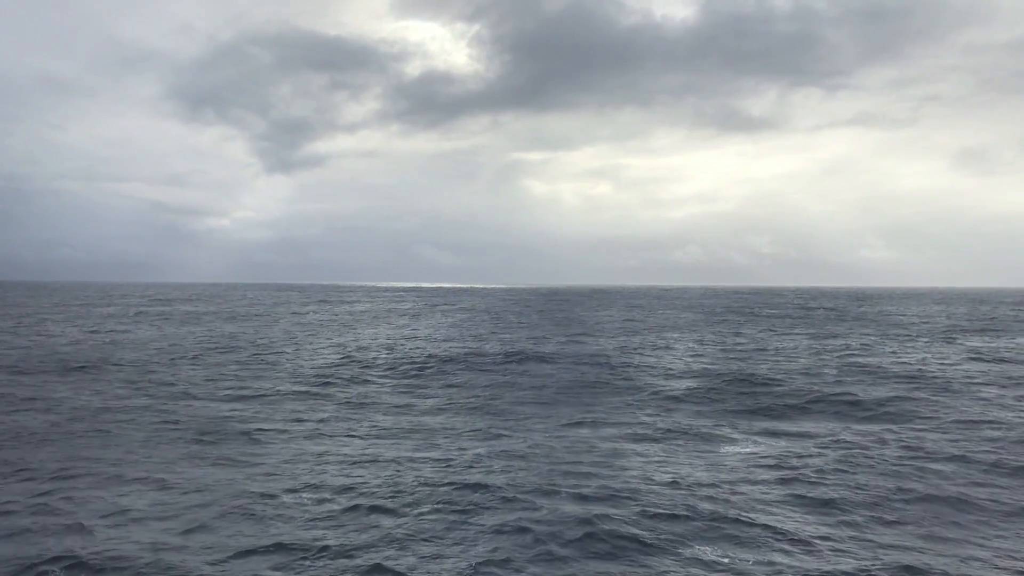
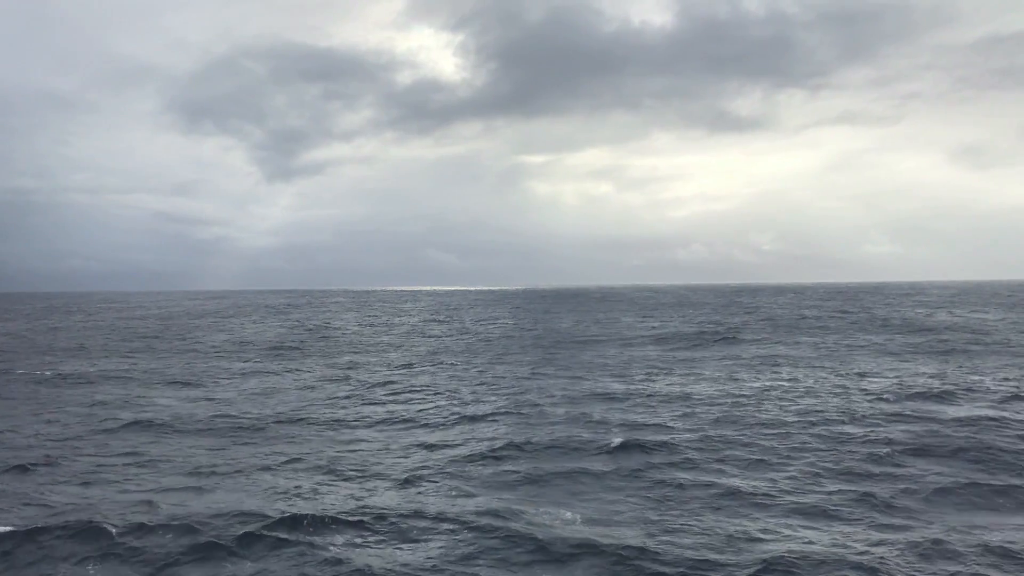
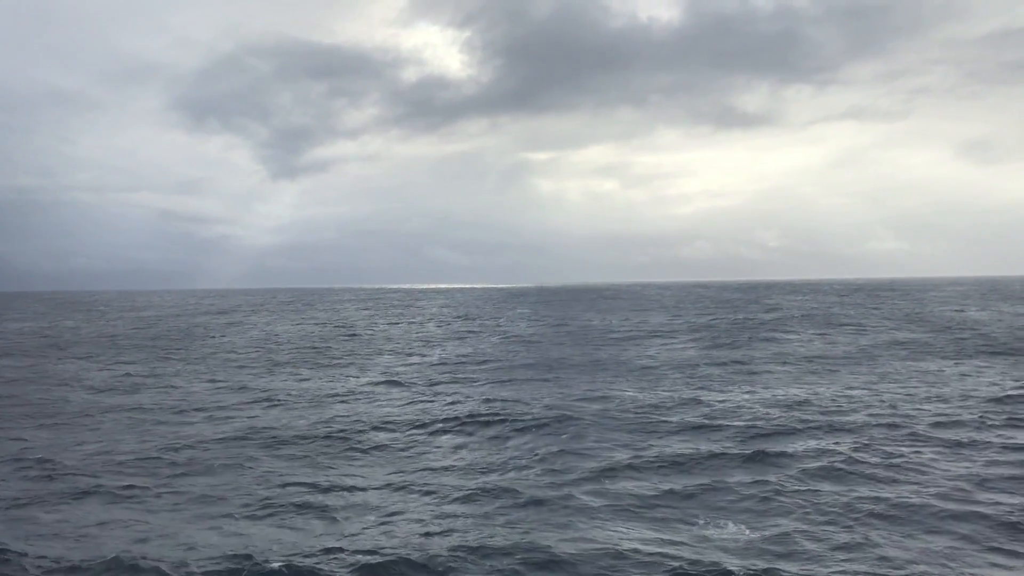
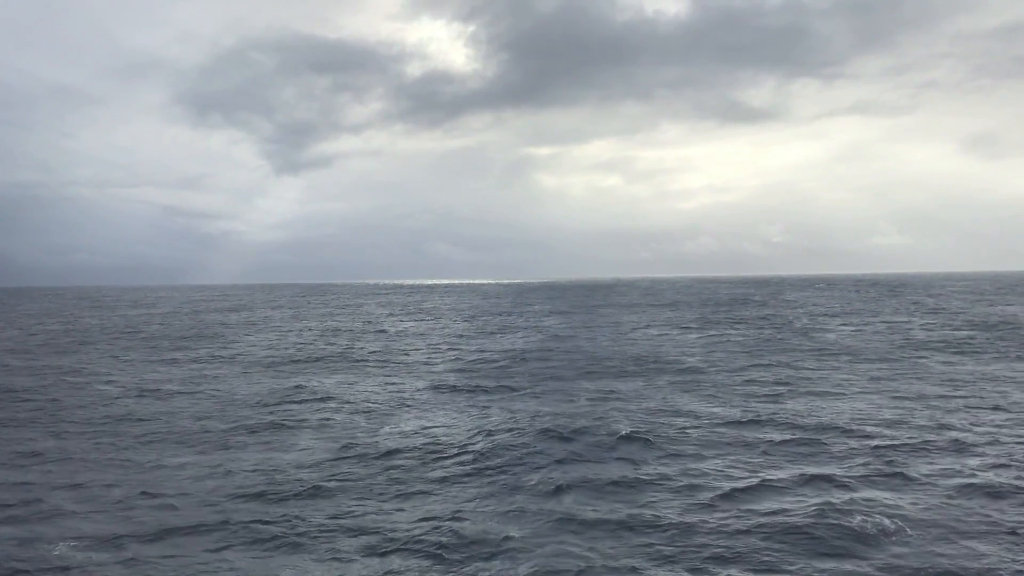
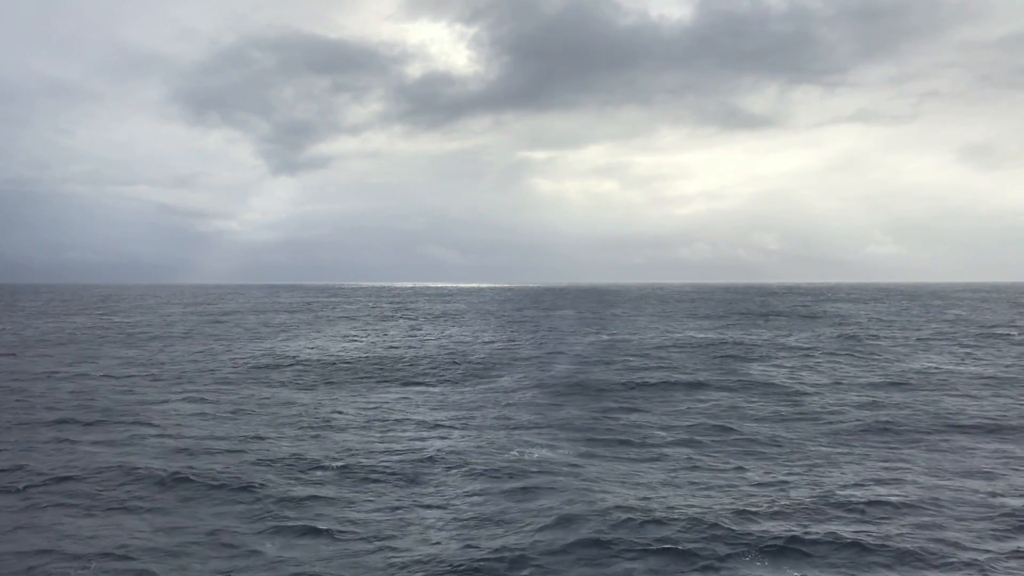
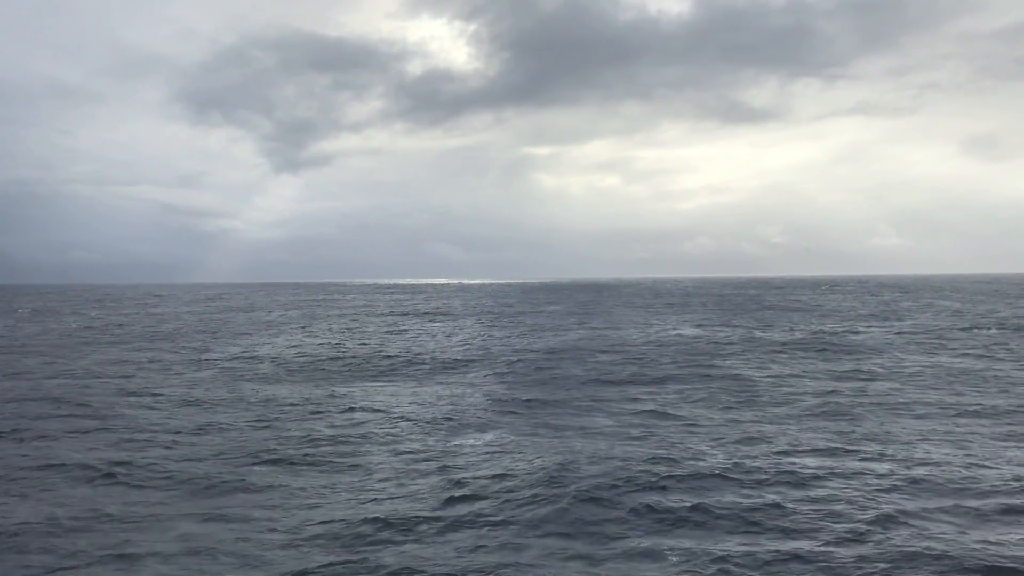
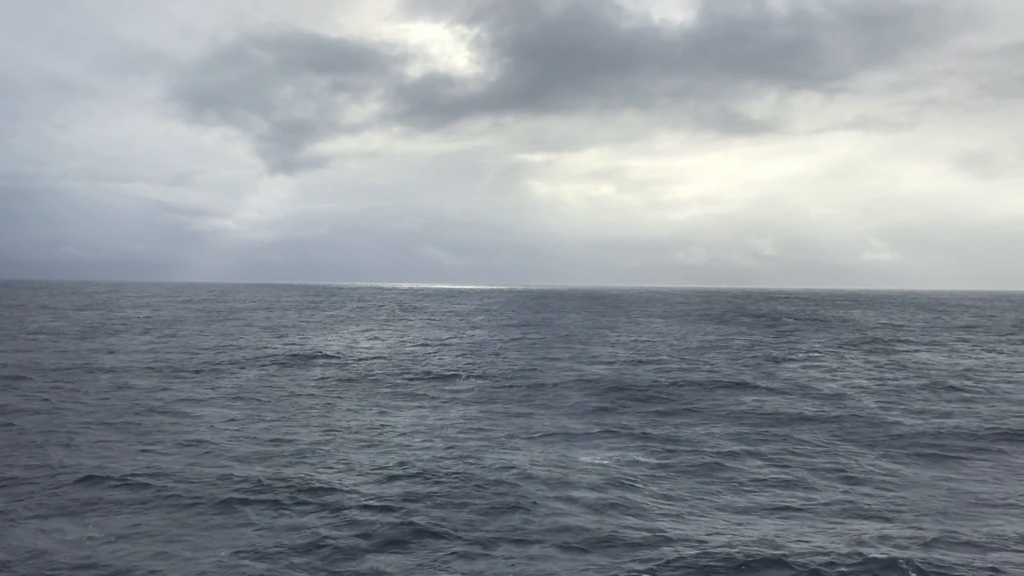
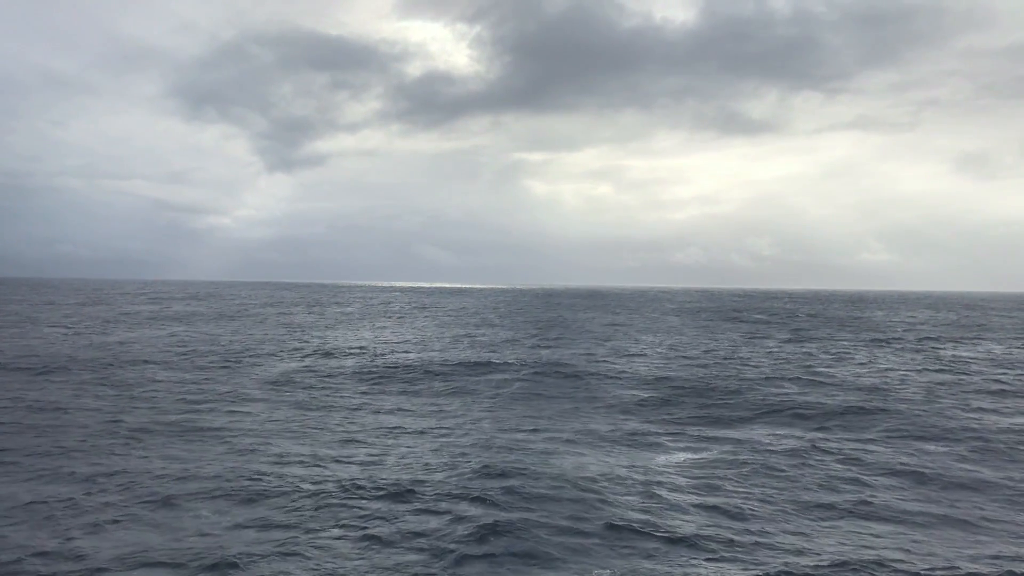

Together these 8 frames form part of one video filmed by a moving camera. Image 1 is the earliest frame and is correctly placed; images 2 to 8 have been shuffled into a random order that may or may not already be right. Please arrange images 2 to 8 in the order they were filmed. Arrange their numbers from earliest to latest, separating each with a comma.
8, 7, 5, 6, 4, 3, 2
